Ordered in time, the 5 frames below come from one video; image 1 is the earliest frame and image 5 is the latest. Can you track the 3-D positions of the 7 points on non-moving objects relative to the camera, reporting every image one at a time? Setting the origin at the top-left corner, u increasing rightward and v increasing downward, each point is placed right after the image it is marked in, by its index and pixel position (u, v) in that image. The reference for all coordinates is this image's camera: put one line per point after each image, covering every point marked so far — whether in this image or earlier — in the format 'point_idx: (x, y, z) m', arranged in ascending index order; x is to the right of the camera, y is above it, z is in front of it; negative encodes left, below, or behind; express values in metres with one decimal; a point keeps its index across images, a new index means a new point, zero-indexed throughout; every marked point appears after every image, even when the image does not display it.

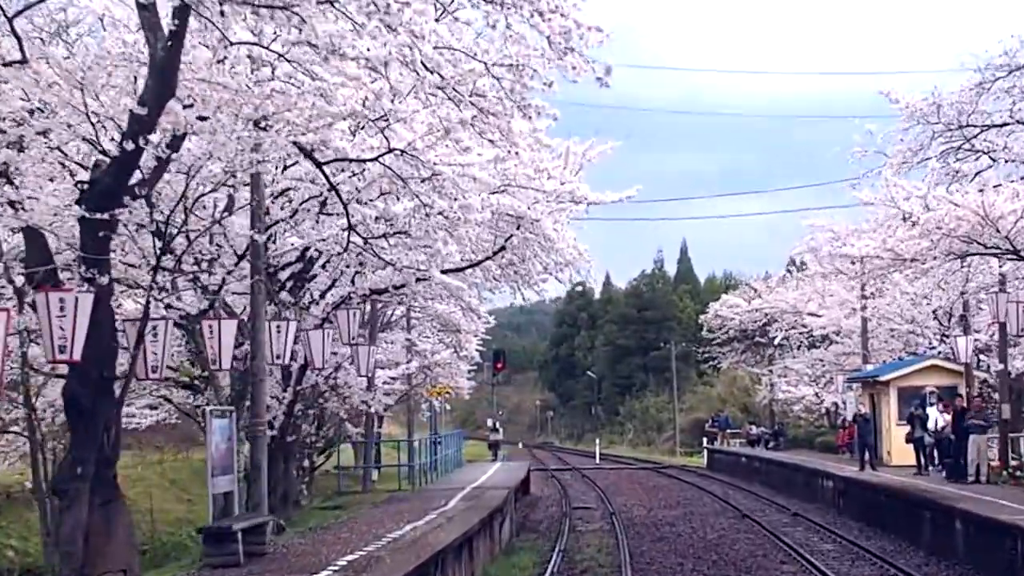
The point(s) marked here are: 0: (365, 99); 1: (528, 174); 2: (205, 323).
0: (-1.2, +1.5, +13.6) m
1: (+0.2, +1.2, +19.1) m
2: (-2.7, -0.3, +15.2) m
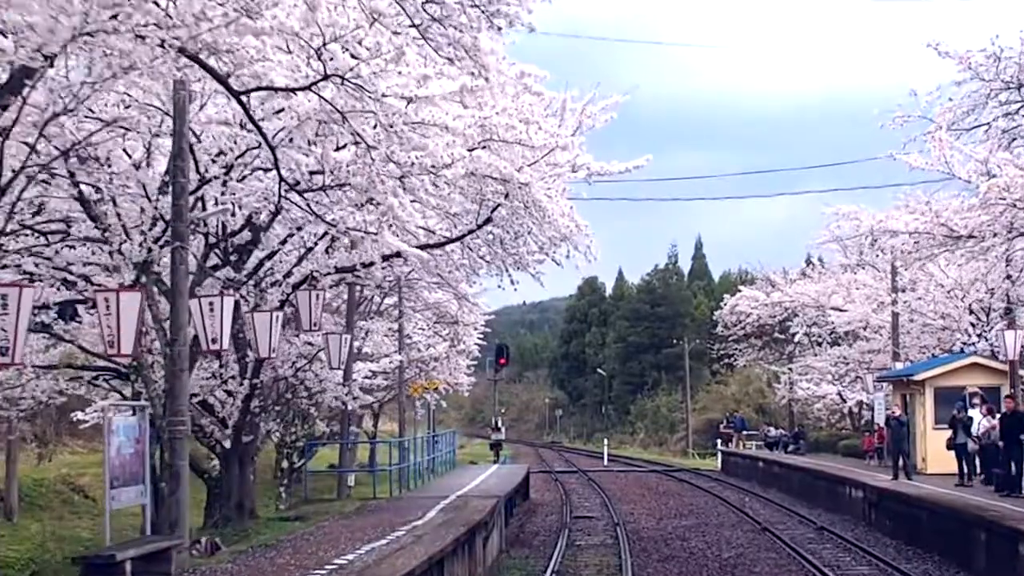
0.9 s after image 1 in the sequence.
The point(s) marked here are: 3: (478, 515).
0: (-1.3, +1.7, +10.6) m
1: (0.0, +1.5, +16.1) m
2: (-2.9, -0.1, +12.3) m
3: (-0.4, -2.5, +19.4) m
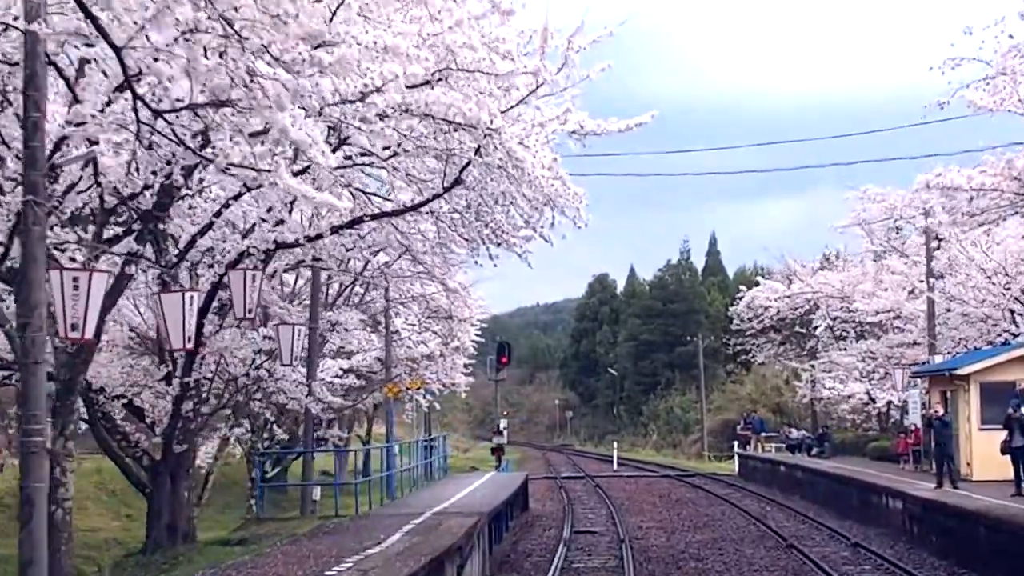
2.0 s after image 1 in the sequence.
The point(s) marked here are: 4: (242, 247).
0: (-1.6, +1.9, +7.4) m
1: (-0.2, +1.7, +12.9) m
2: (-3.2, +0.1, +9.1) m
3: (-0.6, -2.3, +16.2) m
4: (-2.6, +0.4, +16.2) m
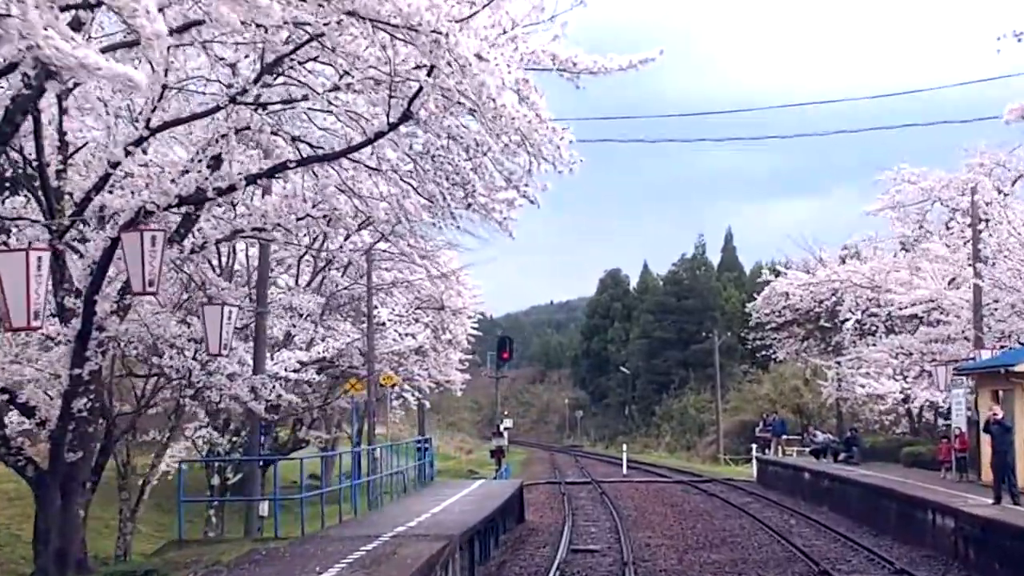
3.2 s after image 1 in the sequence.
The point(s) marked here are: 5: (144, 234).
0: (-1.9, +2.1, +4.1) m
1: (-0.5, +1.9, +9.5) m
2: (-3.5, +0.4, +5.7) m
3: (-0.8, -2.1, +12.8) m
4: (-2.8, +0.6, +12.9) m
5: (-2.7, +0.4, +12.4) m
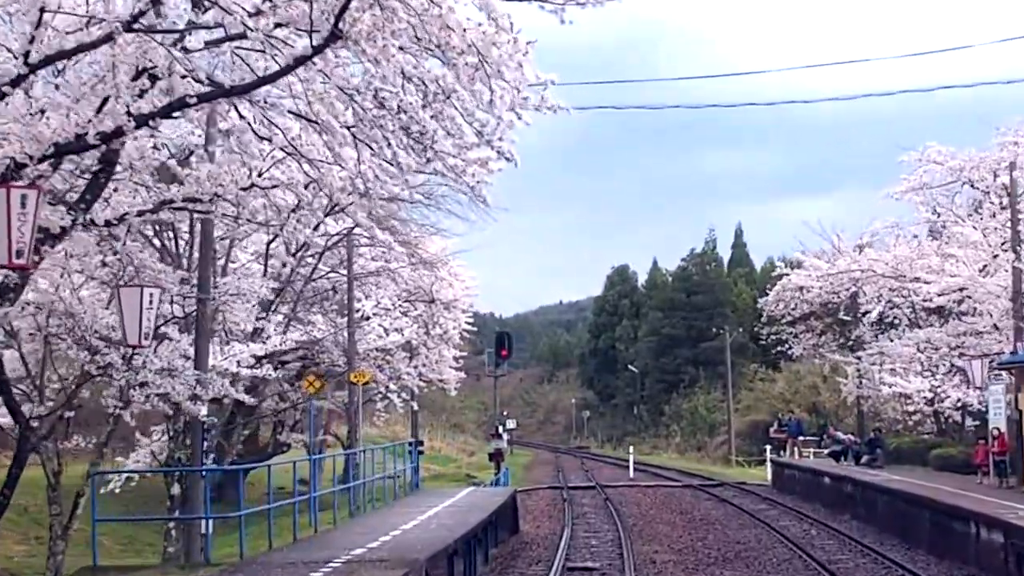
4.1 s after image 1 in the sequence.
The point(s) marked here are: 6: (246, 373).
0: (-2.2, +2.3, +1.6) m
1: (-0.7, +2.1, +7.0) m
2: (-3.7, +0.5, +3.2) m
3: (-1.0, -1.9, +10.3) m
4: (-3.0, +0.8, +10.4) m
5: (-2.9, +0.5, +9.9) m
6: (-2.8, -1.0, +19.1) m
